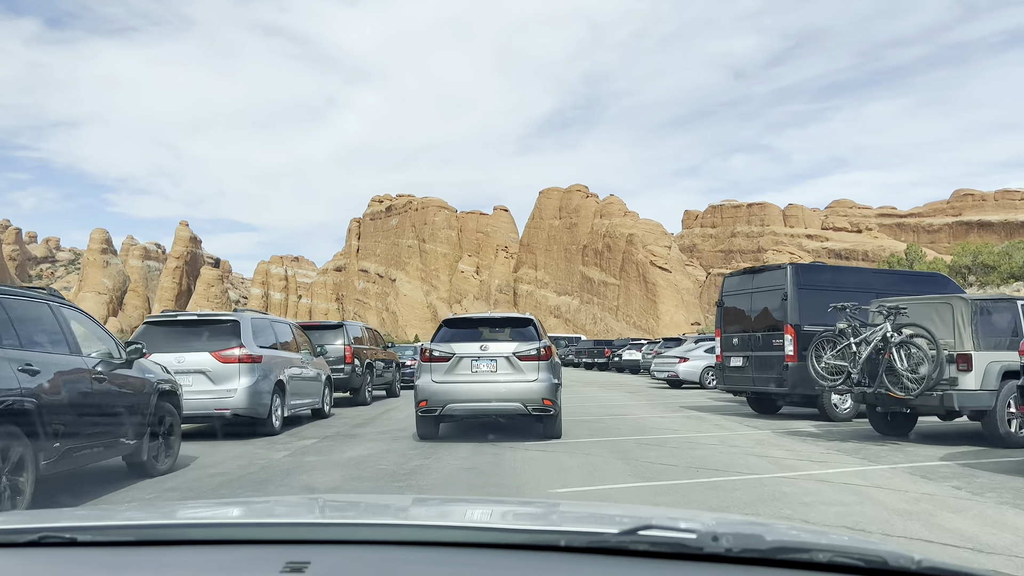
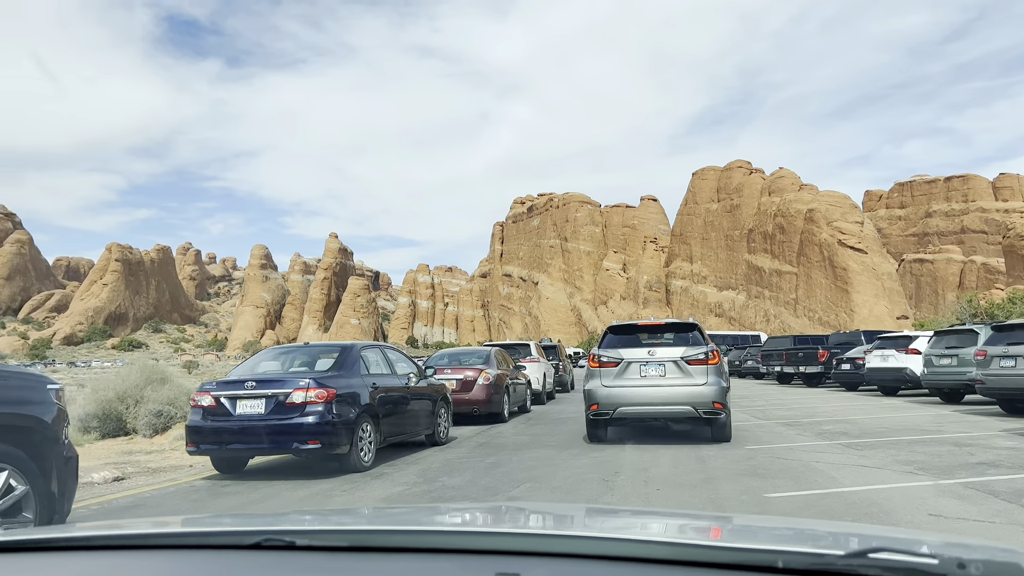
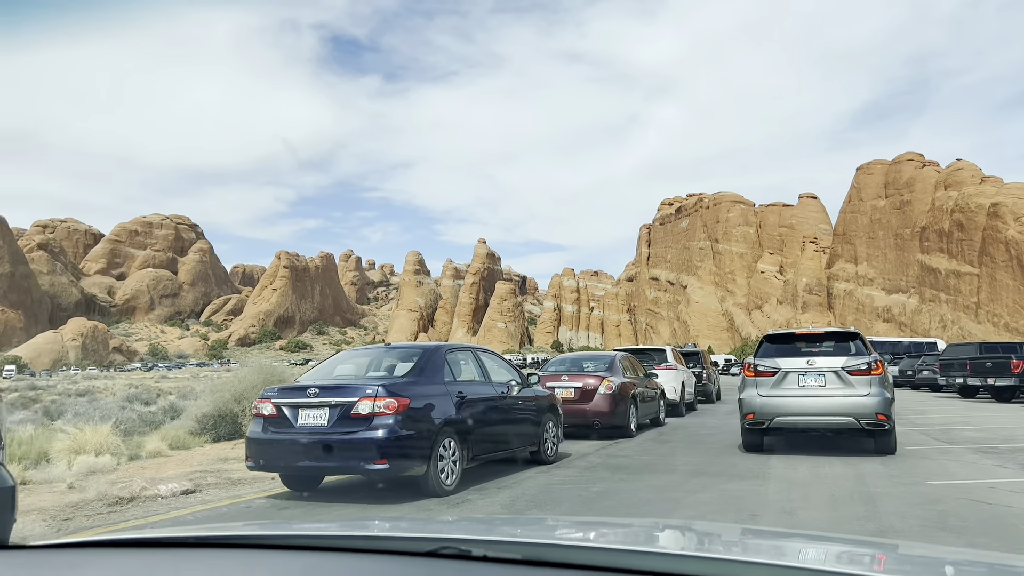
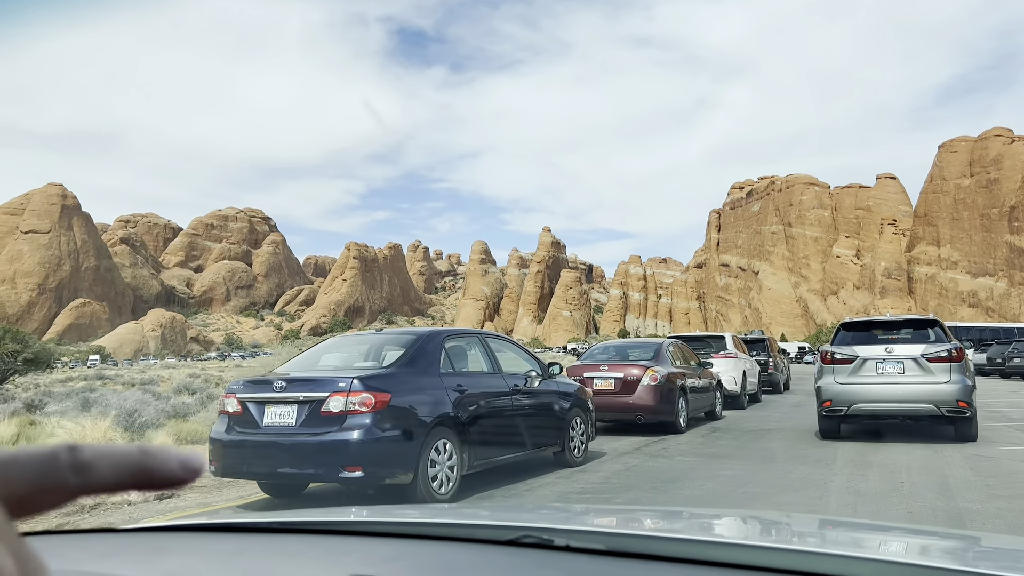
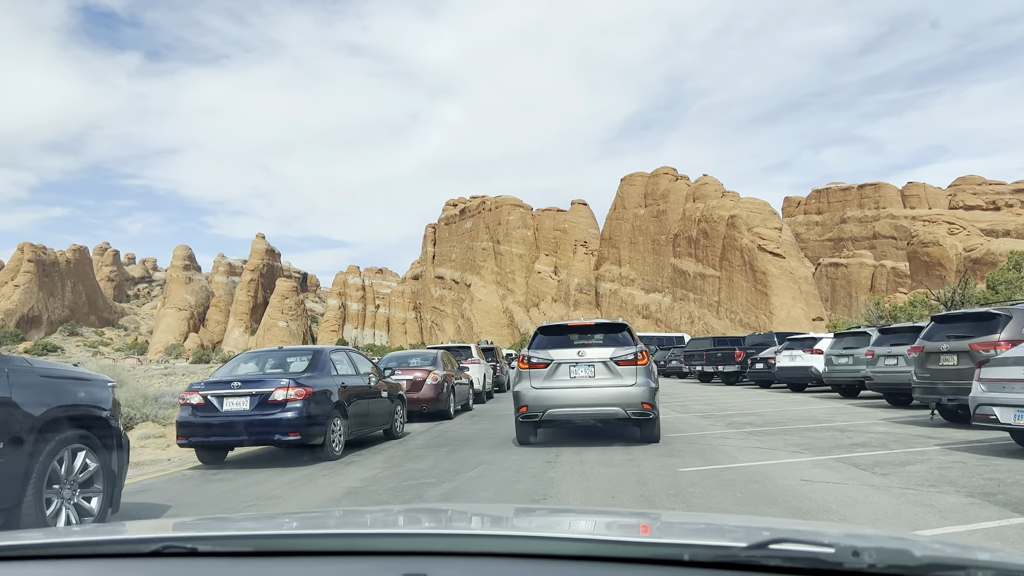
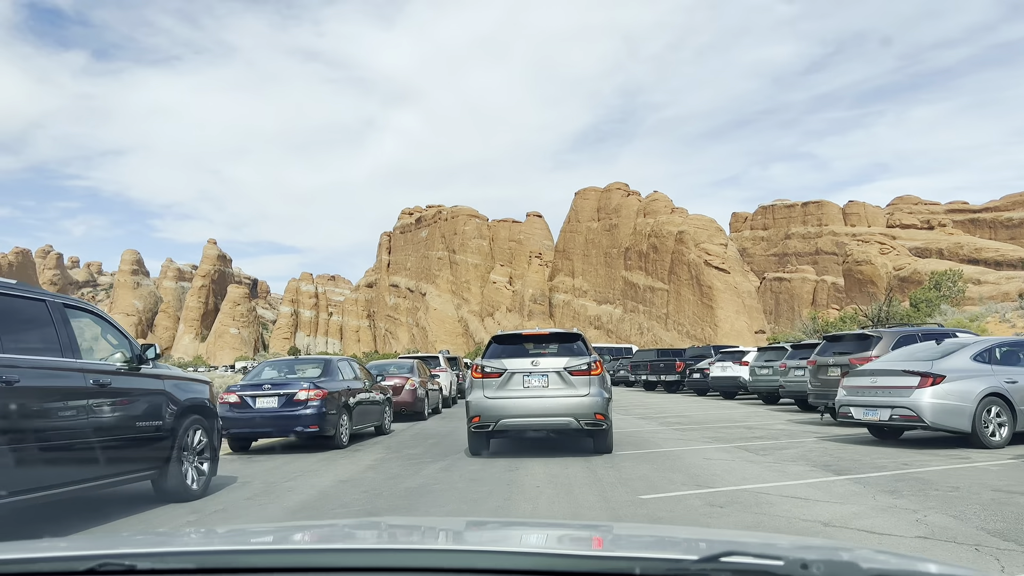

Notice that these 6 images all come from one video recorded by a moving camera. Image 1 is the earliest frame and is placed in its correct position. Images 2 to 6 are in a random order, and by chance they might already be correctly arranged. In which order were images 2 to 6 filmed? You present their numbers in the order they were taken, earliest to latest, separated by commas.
6, 5, 2, 3, 4
